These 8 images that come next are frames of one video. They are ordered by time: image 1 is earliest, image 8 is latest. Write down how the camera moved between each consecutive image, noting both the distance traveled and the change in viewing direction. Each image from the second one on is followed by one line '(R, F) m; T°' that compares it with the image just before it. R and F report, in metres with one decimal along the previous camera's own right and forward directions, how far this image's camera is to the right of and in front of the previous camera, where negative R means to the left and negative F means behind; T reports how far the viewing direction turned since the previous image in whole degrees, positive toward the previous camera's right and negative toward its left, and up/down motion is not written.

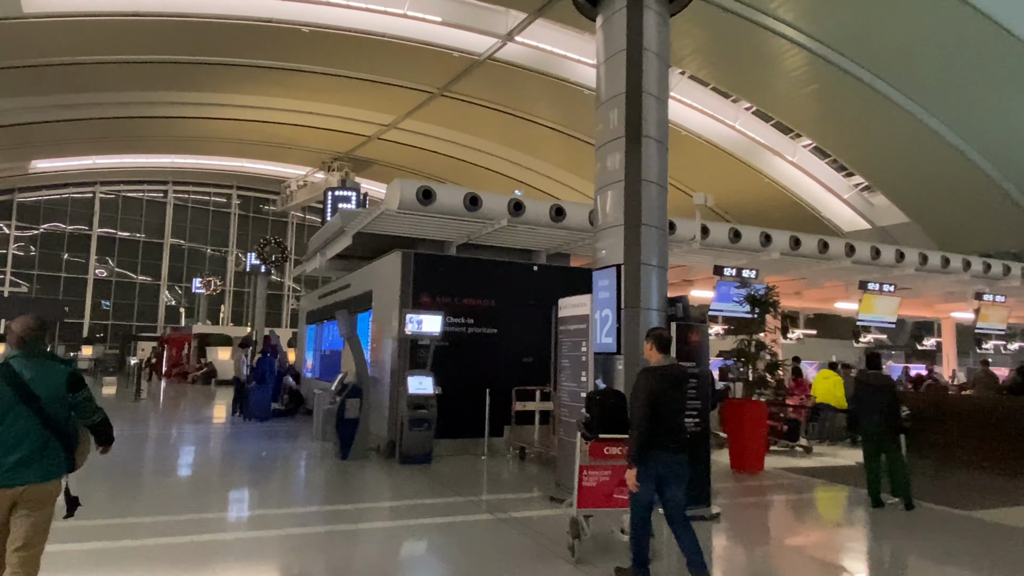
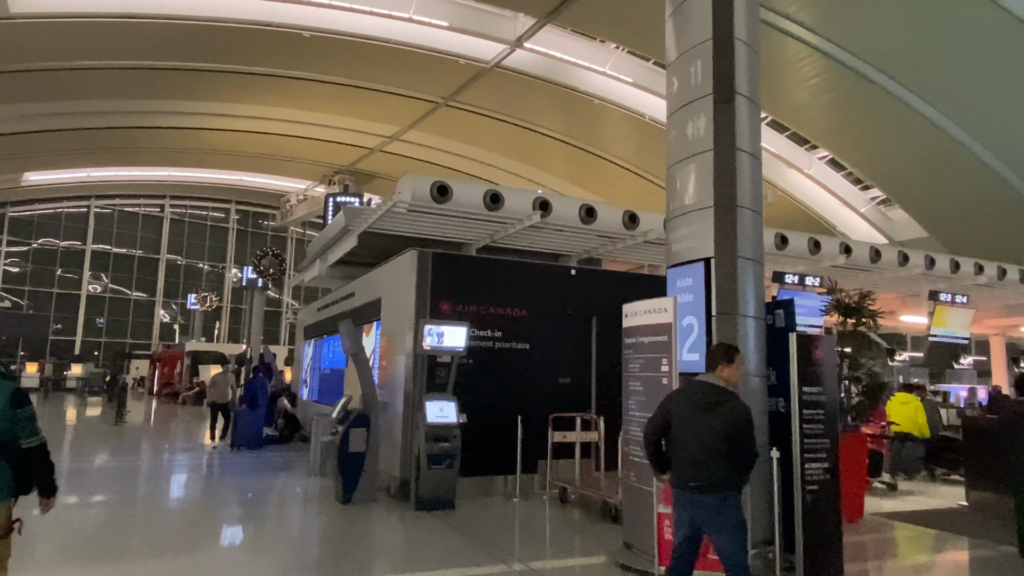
(-0.3, +1.1) m; 0°
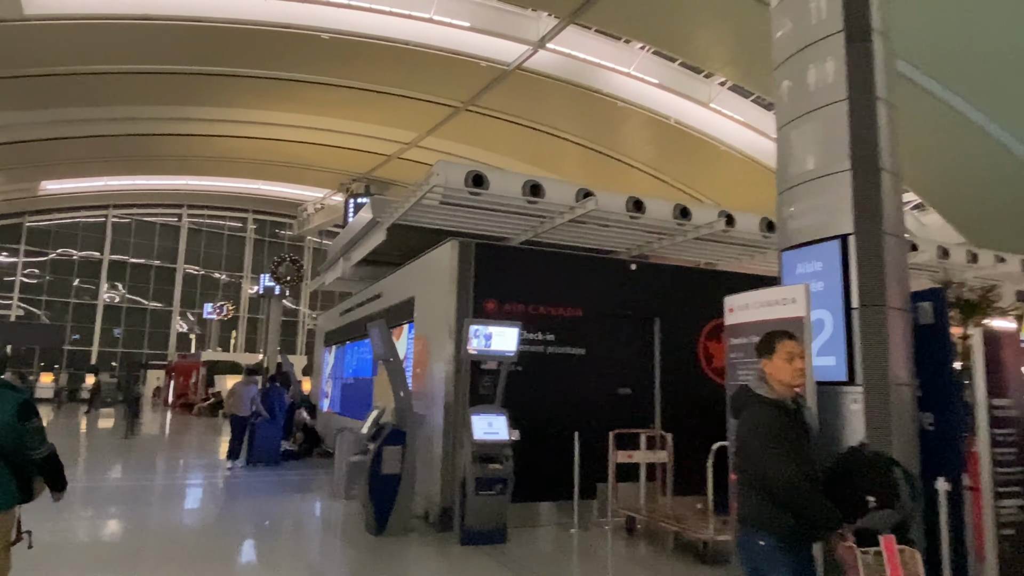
(-0.3, +0.8) m; -1°
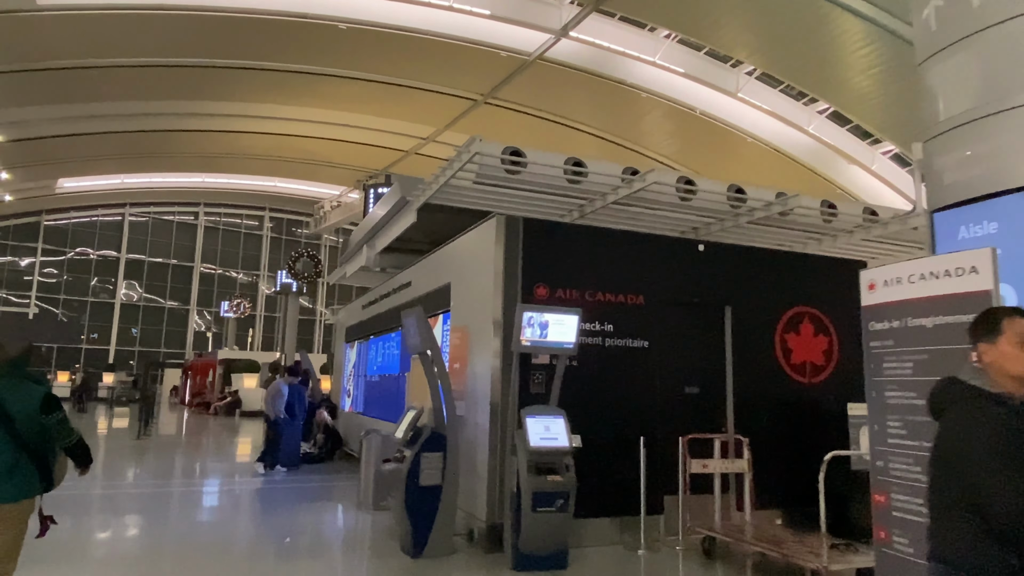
(-0.2, +0.6) m; -1°
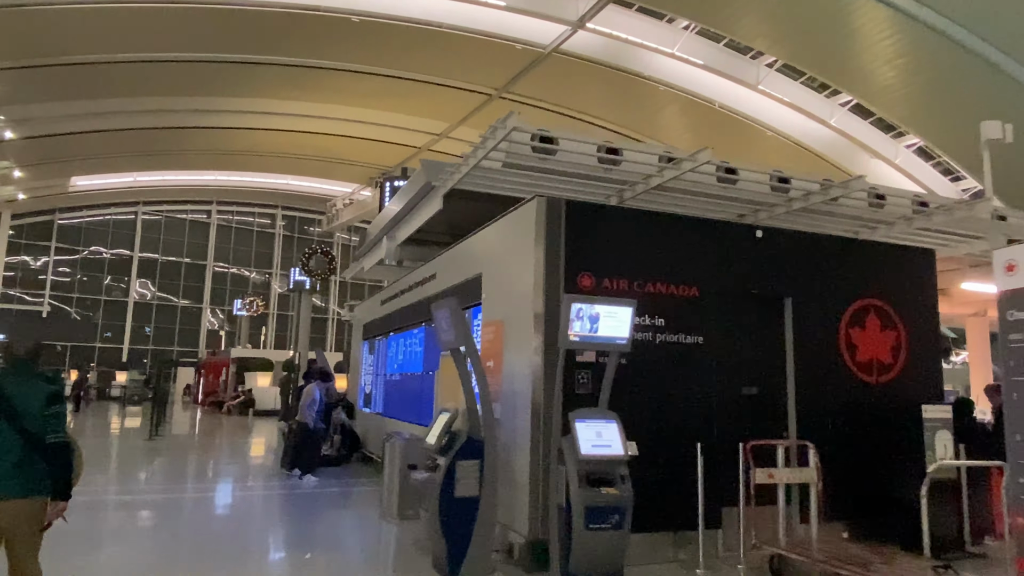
(-0.2, +0.4) m; -1°
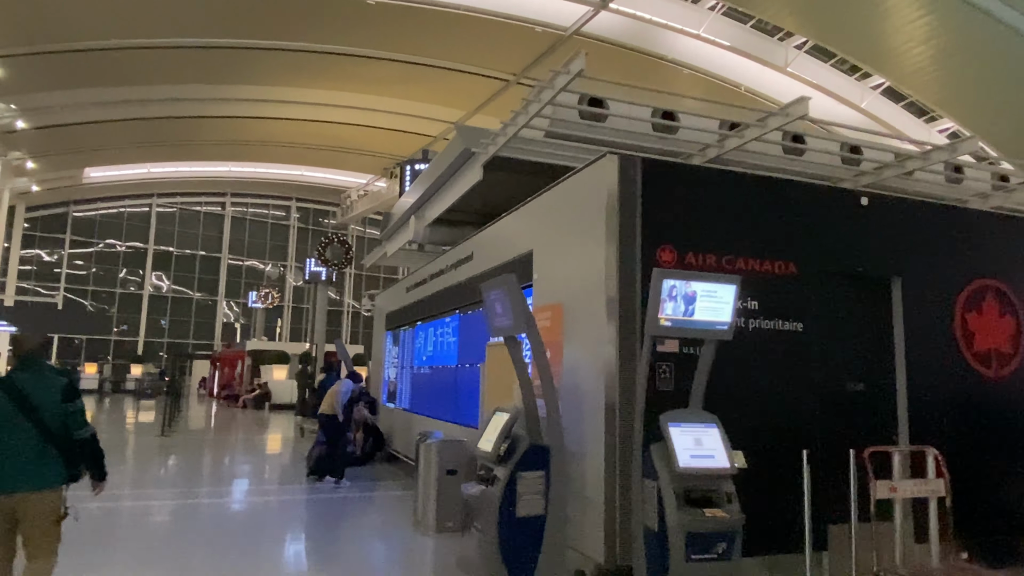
(-0.3, +0.6) m; -1°
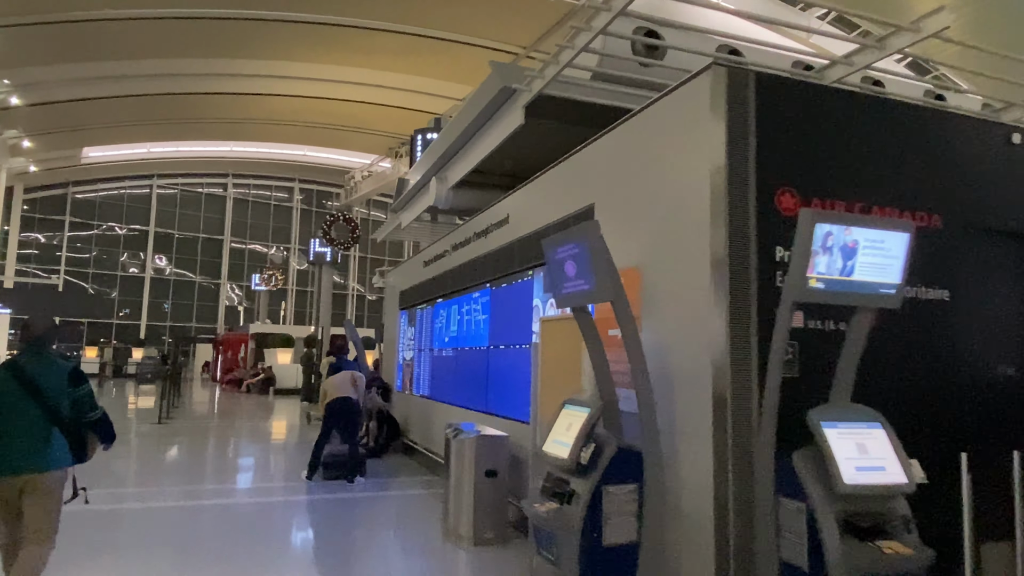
(-0.3, +0.7) m; 0°
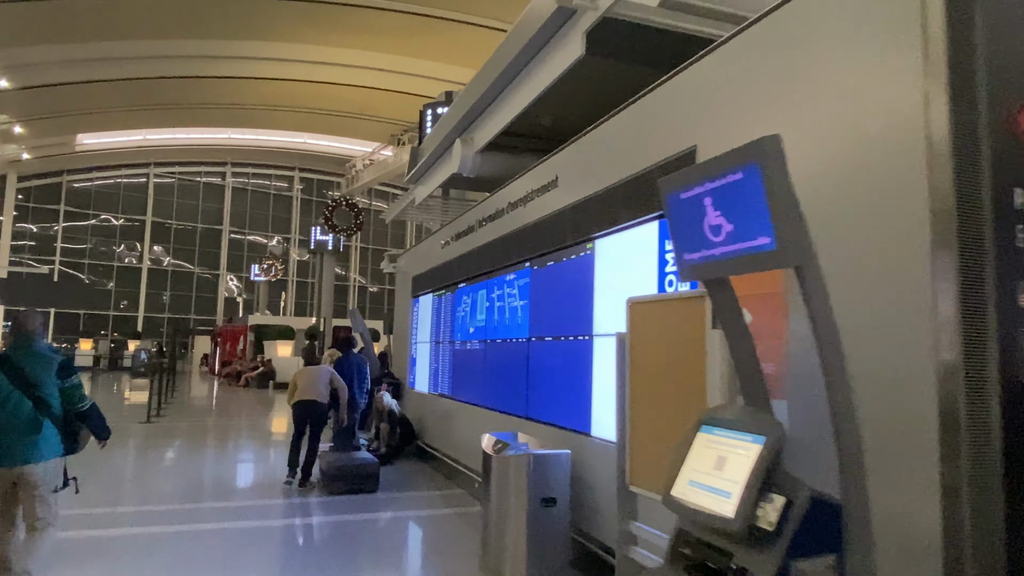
(-0.3, +0.8) m; 0°
